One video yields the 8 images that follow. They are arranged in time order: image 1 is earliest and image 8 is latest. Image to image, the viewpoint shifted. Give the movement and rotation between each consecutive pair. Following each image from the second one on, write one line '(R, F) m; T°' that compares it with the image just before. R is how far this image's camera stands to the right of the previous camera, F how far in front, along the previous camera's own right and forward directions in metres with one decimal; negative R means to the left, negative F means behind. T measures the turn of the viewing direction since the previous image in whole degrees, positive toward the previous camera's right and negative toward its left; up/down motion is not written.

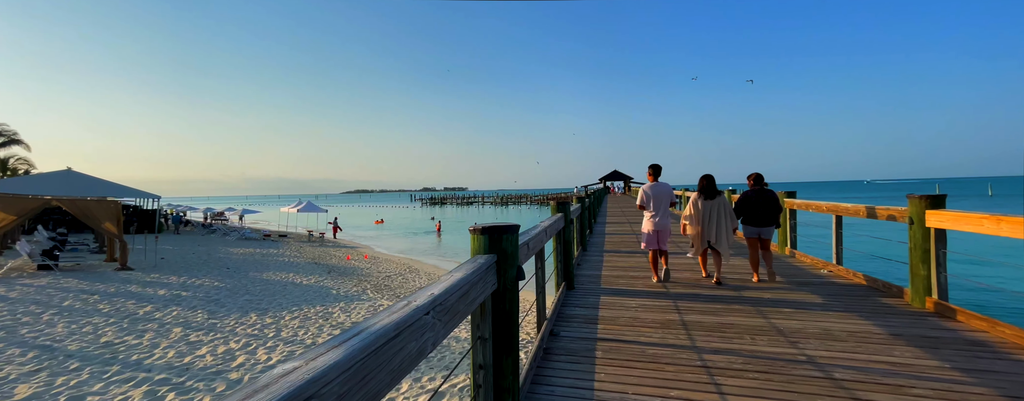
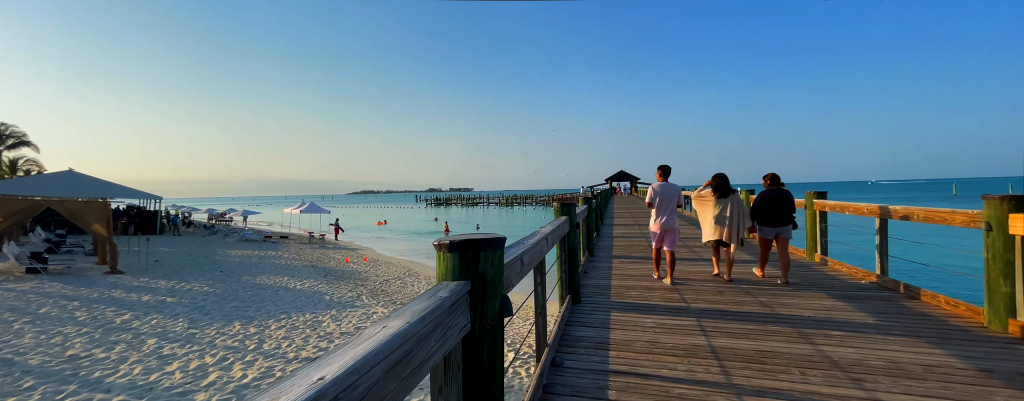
(+0.1, +0.5) m; -1°
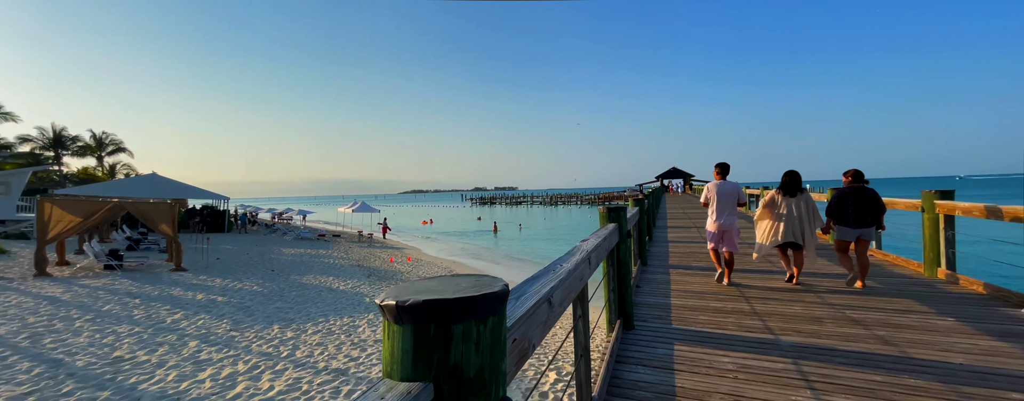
(+0.1, +0.5) m; -6°
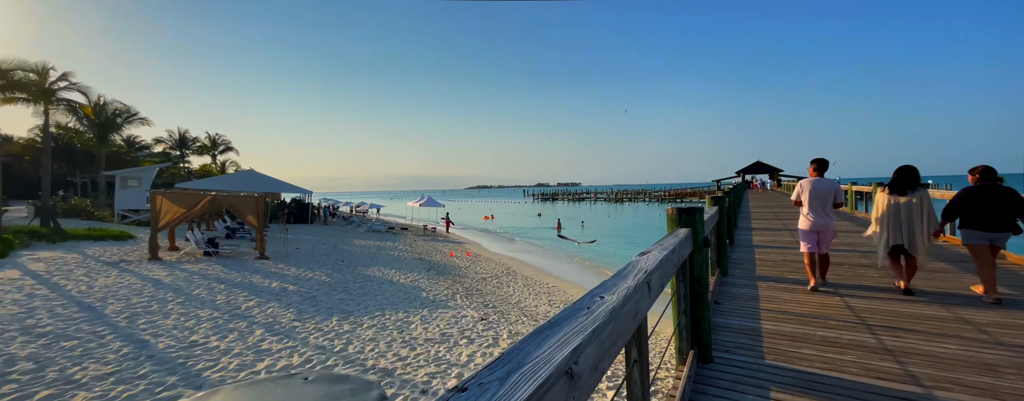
(+0.1, +0.5) m; -9°
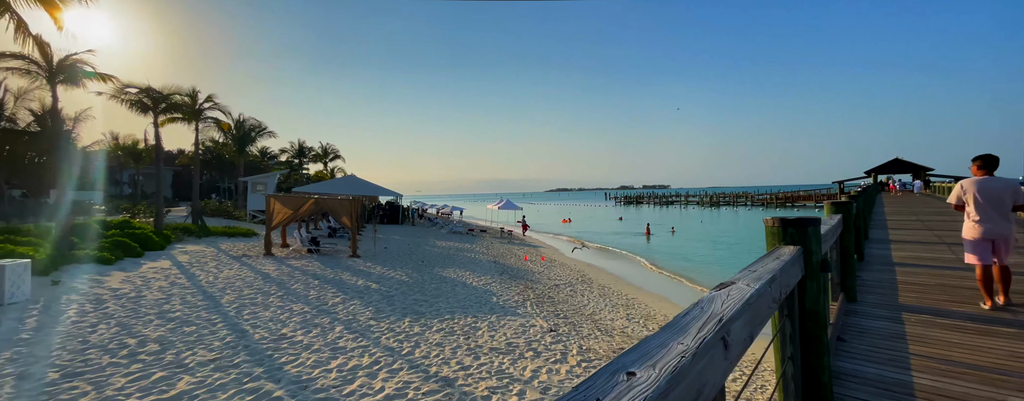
(+0.2, +0.4) m; -12°
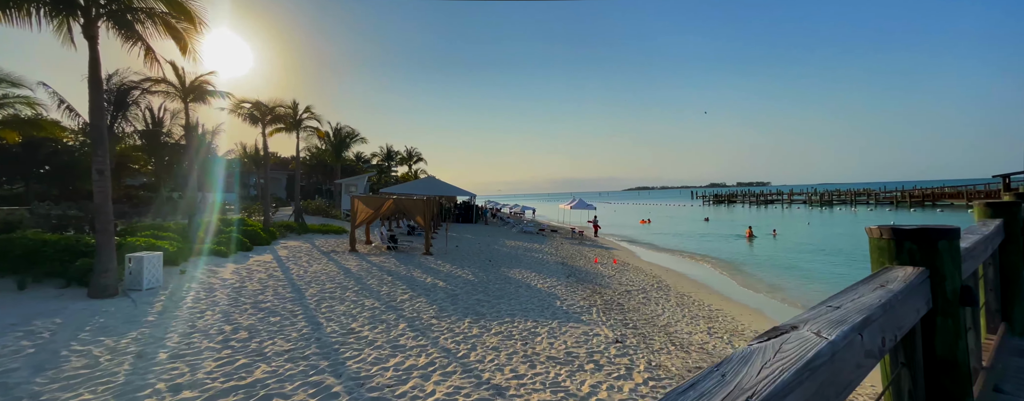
(+0.2, +0.3) m; -11°
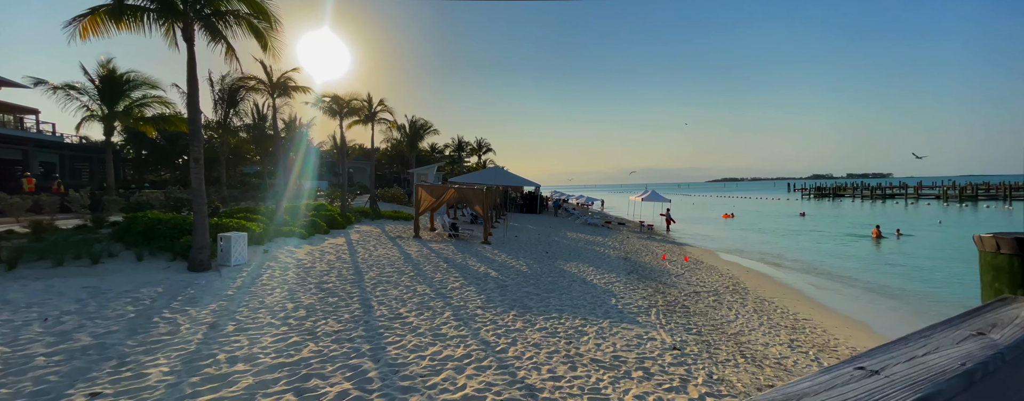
(+0.3, +0.3) m; -10°
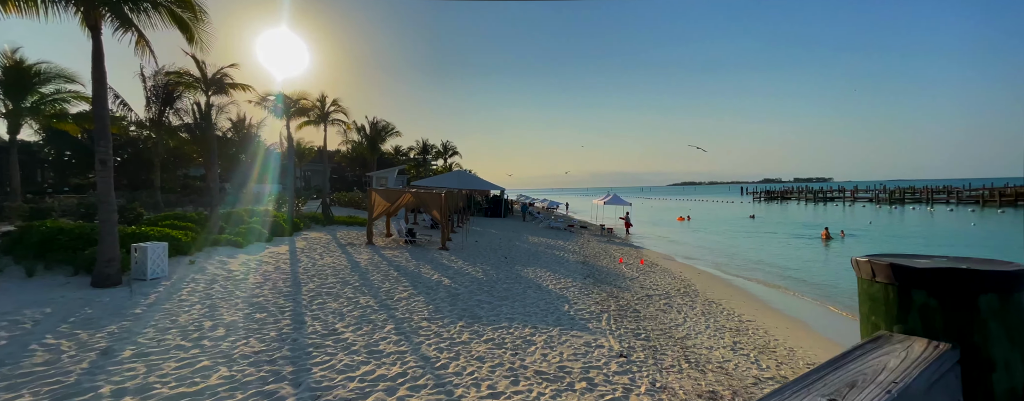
(+0.2, +0.4) m; +5°
